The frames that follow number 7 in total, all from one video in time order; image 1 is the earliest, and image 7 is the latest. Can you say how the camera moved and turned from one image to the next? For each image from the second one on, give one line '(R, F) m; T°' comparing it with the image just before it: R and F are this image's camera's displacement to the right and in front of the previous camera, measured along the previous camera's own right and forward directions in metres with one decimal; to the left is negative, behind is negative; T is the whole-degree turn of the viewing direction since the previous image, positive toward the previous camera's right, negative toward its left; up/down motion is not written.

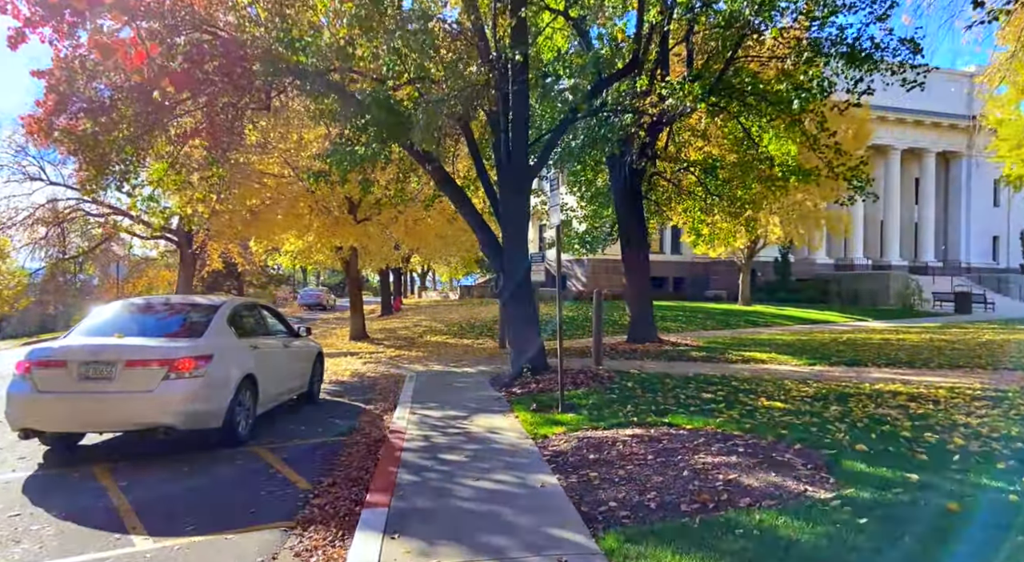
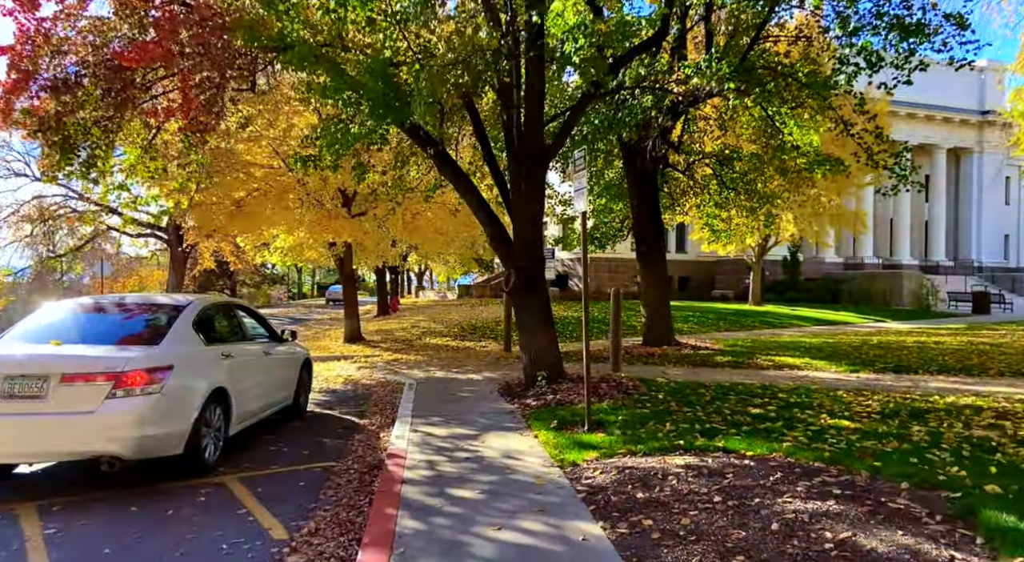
(-0.2, +1.1) m; 0°
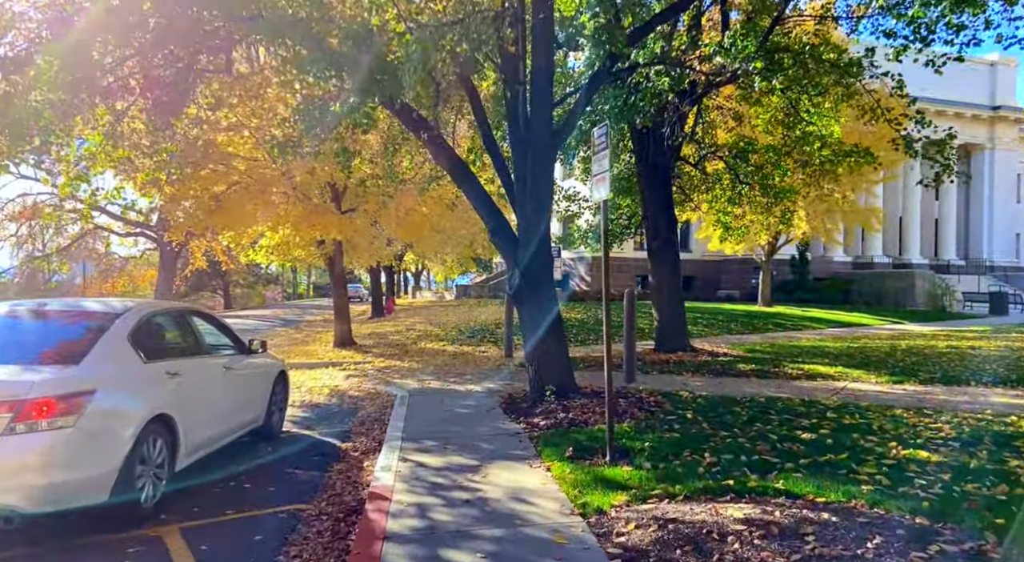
(-0.1, +1.1) m; 0°
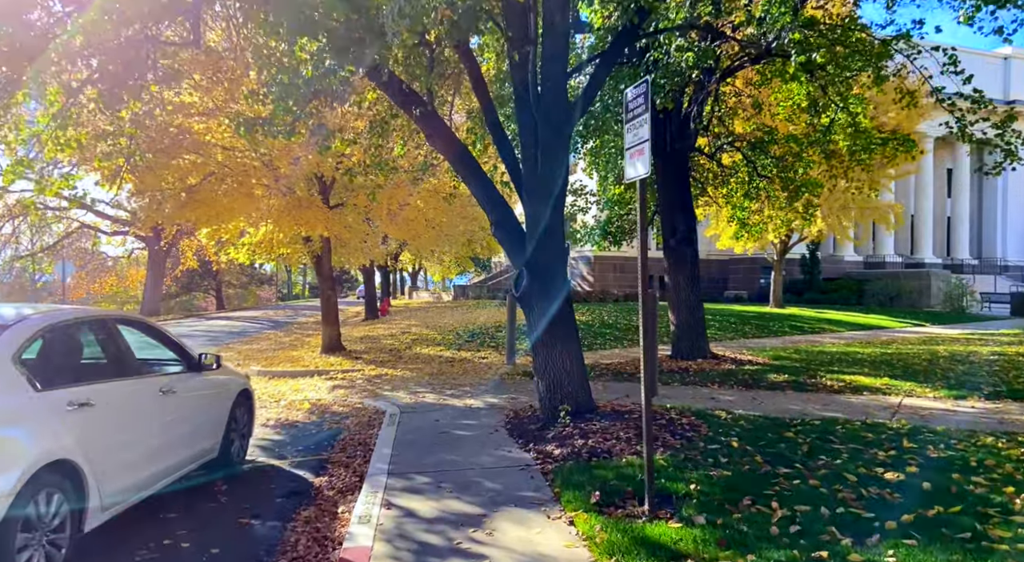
(-0.1, +1.2) m; 0°
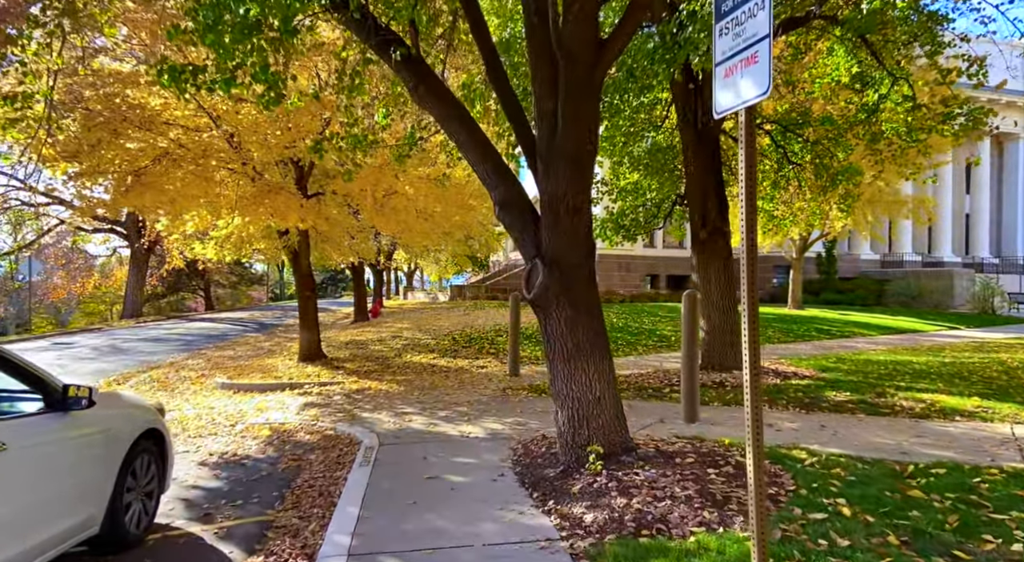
(-0.1, +1.7) m; 0°
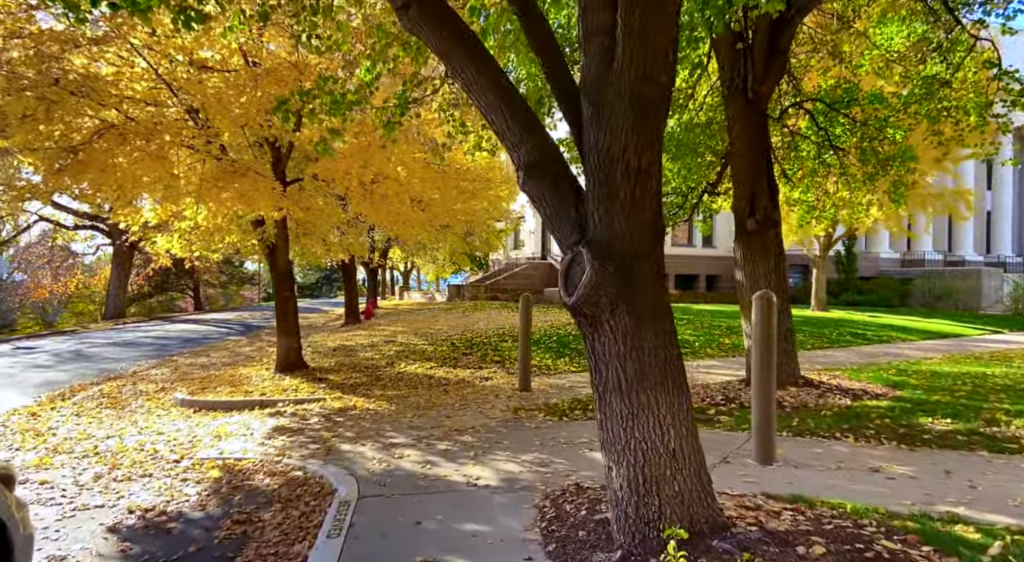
(-0.2, +1.6) m; 0°
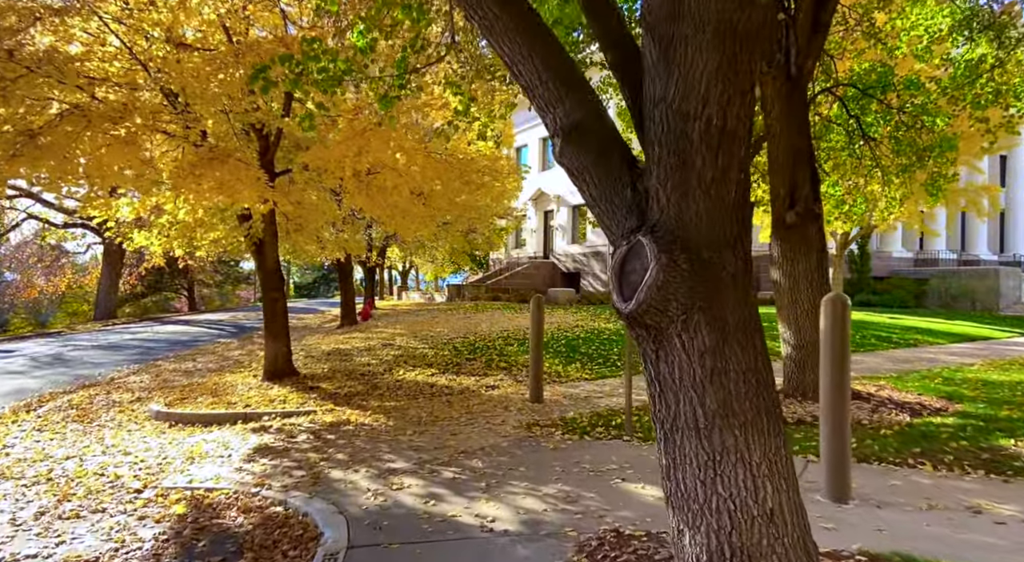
(-0.2, +0.9) m; 0°
